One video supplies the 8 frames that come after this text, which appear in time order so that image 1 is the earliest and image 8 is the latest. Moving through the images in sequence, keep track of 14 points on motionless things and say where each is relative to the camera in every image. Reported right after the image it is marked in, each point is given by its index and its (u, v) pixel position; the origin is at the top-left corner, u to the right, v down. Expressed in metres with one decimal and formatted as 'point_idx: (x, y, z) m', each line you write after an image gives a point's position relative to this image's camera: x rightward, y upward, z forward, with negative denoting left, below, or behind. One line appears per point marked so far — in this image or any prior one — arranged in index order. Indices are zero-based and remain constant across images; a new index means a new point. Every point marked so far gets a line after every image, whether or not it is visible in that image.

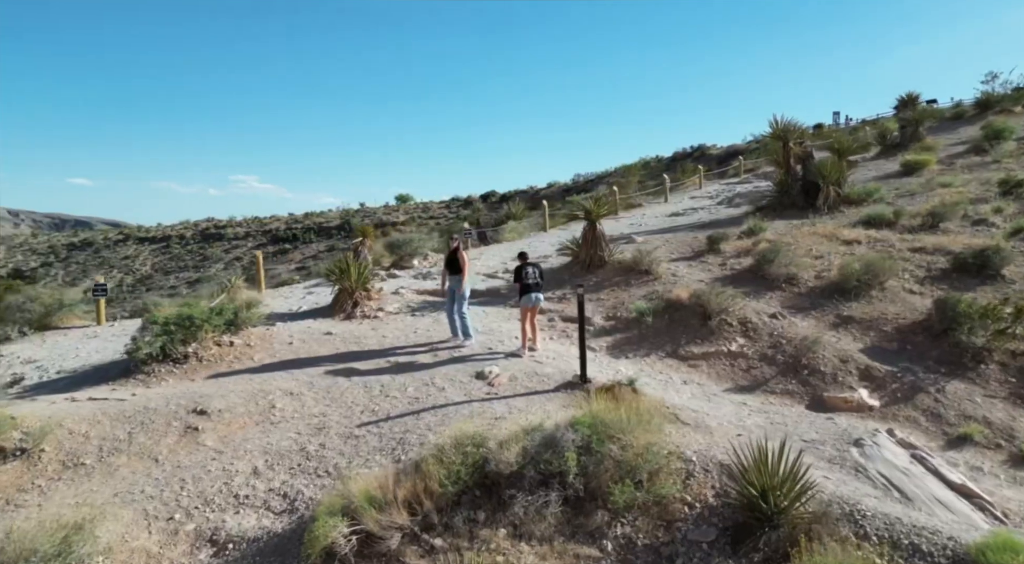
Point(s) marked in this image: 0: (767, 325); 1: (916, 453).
0: (+3.7, -0.6, +8.8) m
1: (+3.8, -1.6, +5.7) m
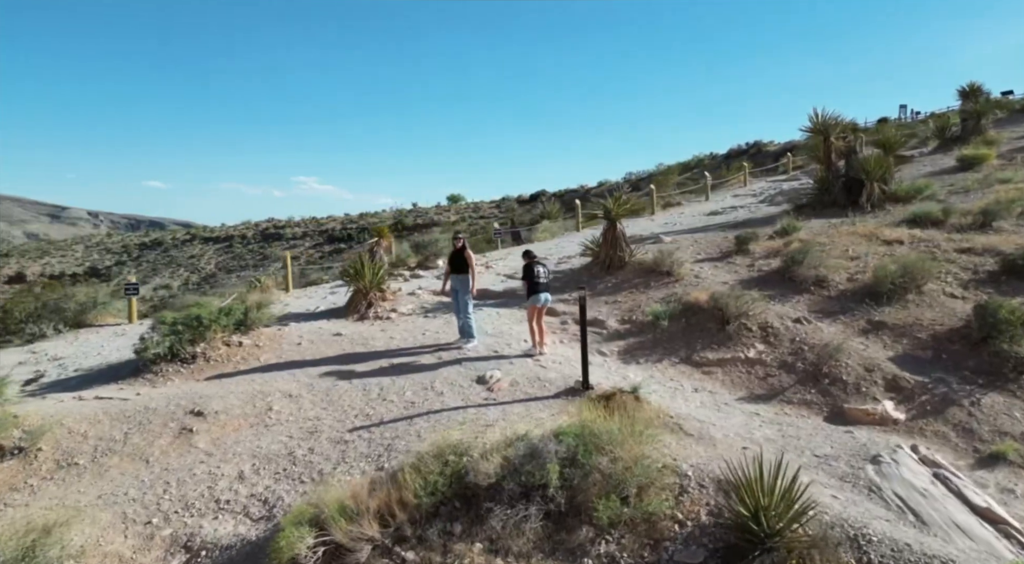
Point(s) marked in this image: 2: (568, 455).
0: (+3.8, -0.7, +8.4) m
1: (+3.7, -1.7, +5.3) m
2: (+0.4, -1.3, +4.7) m
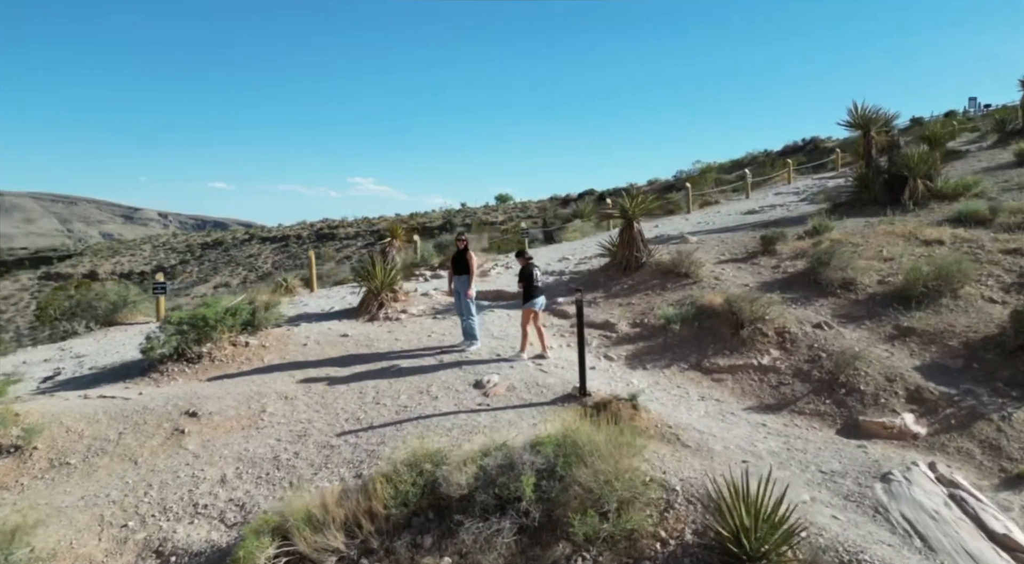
0: (+3.9, -0.7, +7.9) m
1: (+3.6, -1.7, +4.9) m
2: (+0.3, -1.4, +4.5) m
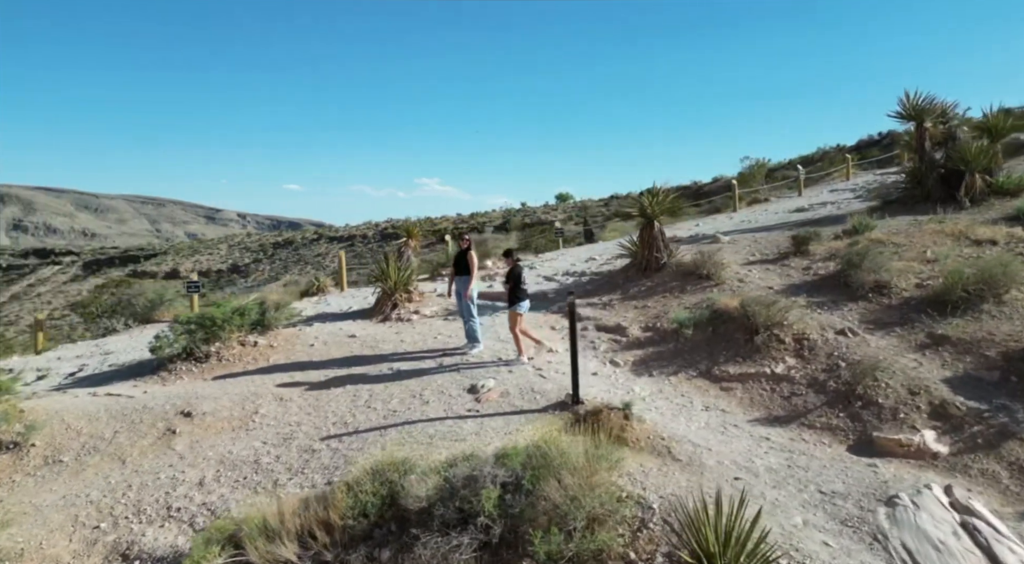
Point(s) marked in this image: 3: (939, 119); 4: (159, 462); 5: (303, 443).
0: (+3.9, -0.8, +7.4) m
1: (+3.3, -1.7, +4.4) m
2: (0.0, -1.4, +4.3) m
3: (+12.9, +4.9, +18.3) m
4: (-3.2, -1.7, +5.6) m
5: (-2.0, -1.5, +5.8) m
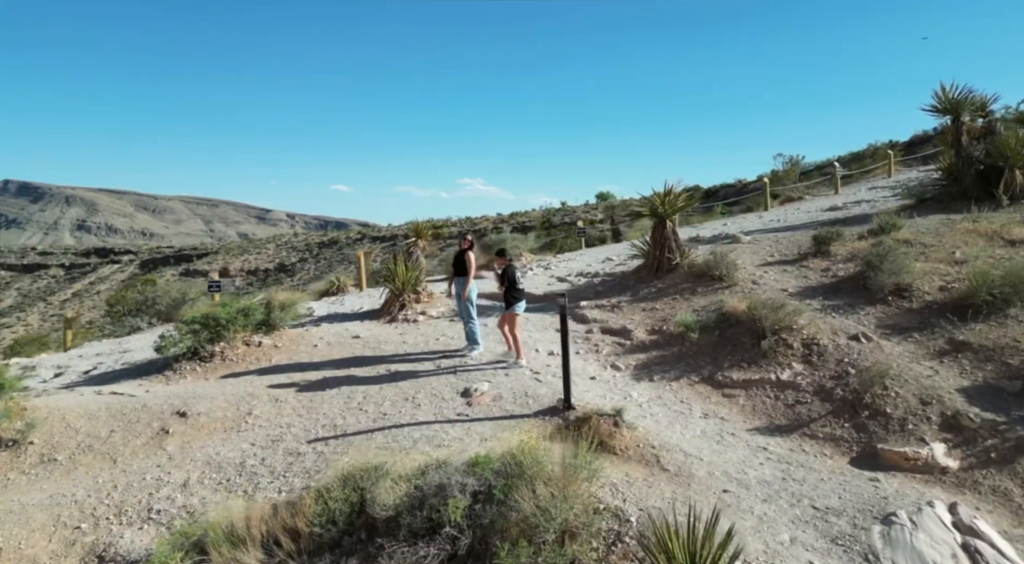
0: (+3.8, -0.8, +7.1) m
1: (+3.1, -1.8, +4.1) m
2: (-0.2, -1.4, +4.2) m
3: (+13.4, +4.9, +17.5) m
4: (-3.4, -1.7, +5.6) m
5: (-2.1, -1.6, +5.8) m
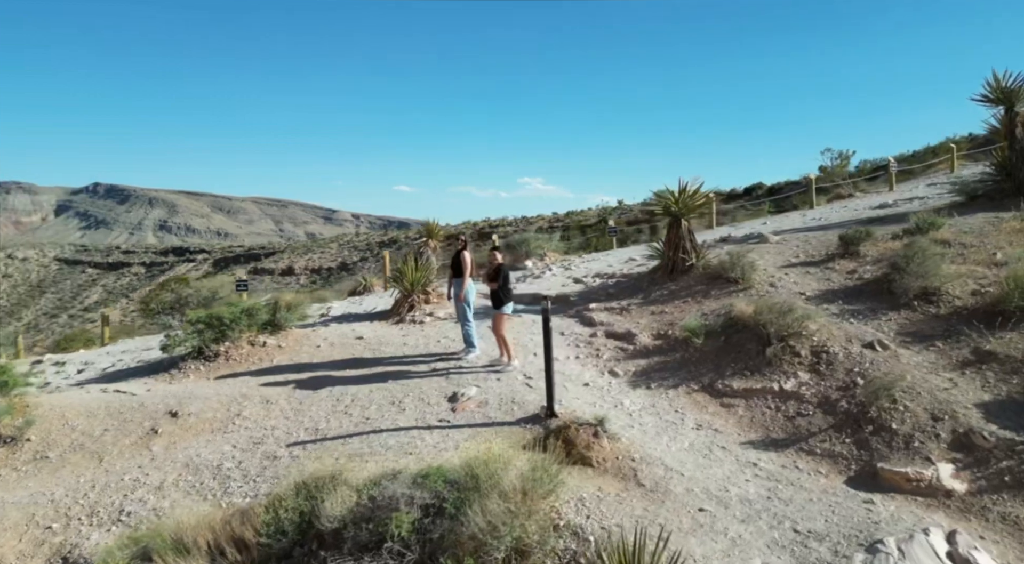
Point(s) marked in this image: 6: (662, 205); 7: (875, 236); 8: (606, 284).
0: (+3.7, -0.8, +6.7) m
1: (+2.8, -1.8, +3.7) m
2: (-0.5, -1.5, +4.0) m
3: (+14.0, +4.8, +16.4) m
4: (-3.6, -1.7, +5.7) m
5: (-2.3, -1.6, +5.8) m
6: (+2.7, +1.3, +10.6) m
7: (+6.8, +0.9, +11.4) m
8: (+1.8, 0.0, +11.8) m
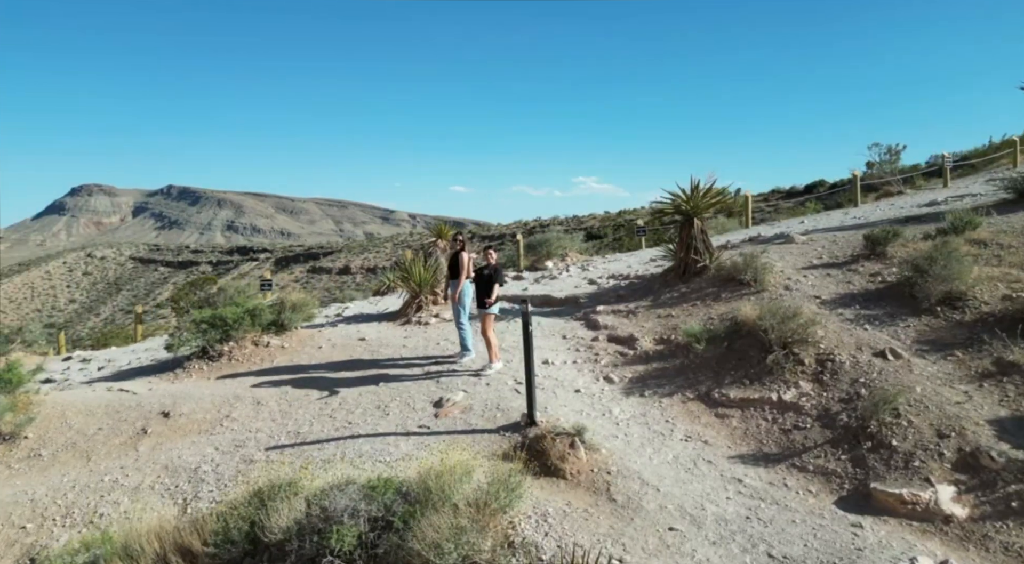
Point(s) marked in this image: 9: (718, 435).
0: (+3.6, -0.9, +6.3) m
1: (+2.5, -1.9, +3.4) m
2: (-0.8, -1.5, +3.9) m
3: (+14.5, +4.7, +15.3) m
4: (-3.8, -1.7, +5.8) m
5: (-2.5, -1.6, +5.8) m
6: (+2.8, +1.3, +10.3) m
7: (+7.0, +0.8, +10.8) m
8: (+2.0, -0.1, +11.5) m
9: (+2.0, -1.5, +5.8) m
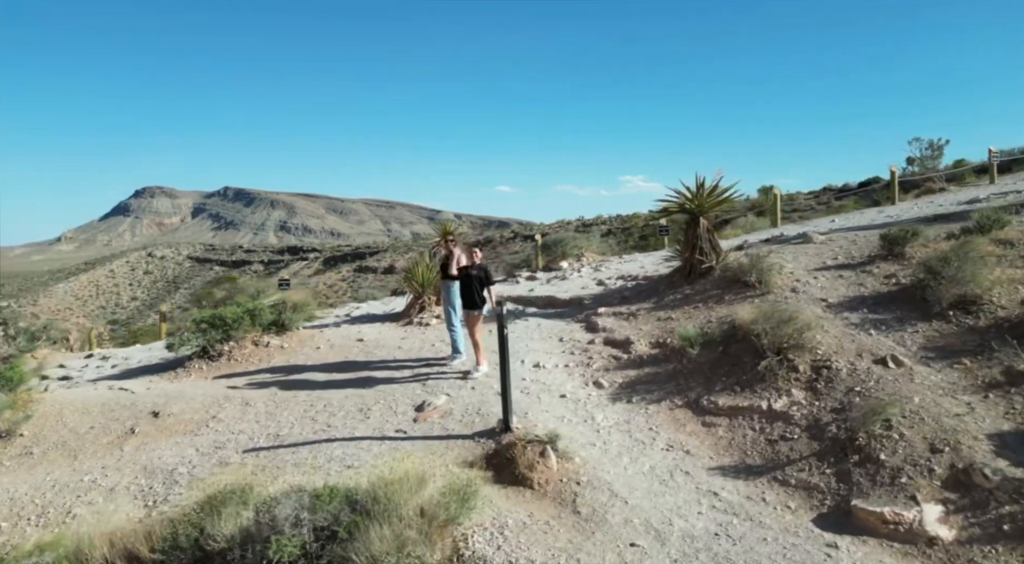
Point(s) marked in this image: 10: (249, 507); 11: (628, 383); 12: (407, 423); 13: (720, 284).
0: (+3.4, -0.9, +6.0) m
1: (+2.1, -1.9, +3.2) m
2: (-1.1, -1.5, +3.9) m
3: (+14.8, +4.7, +14.4) m
4: (-4.0, -1.7, +5.9) m
5: (-2.7, -1.6, +5.8) m
6: (+2.8, +1.3, +10.0) m
7: (+7.0, +0.8, +10.3) m
8: (+2.1, -0.1, +11.3) m
9: (+1.8, -1.5, +5.6) m
10: (-1.7, -1.5, +4.1) m
11: (+1.3, -1.2, +7.0) m
12: (-1.0, -1.4, +6.1) m
13: (+3.2, -0.1, +9.4) m
